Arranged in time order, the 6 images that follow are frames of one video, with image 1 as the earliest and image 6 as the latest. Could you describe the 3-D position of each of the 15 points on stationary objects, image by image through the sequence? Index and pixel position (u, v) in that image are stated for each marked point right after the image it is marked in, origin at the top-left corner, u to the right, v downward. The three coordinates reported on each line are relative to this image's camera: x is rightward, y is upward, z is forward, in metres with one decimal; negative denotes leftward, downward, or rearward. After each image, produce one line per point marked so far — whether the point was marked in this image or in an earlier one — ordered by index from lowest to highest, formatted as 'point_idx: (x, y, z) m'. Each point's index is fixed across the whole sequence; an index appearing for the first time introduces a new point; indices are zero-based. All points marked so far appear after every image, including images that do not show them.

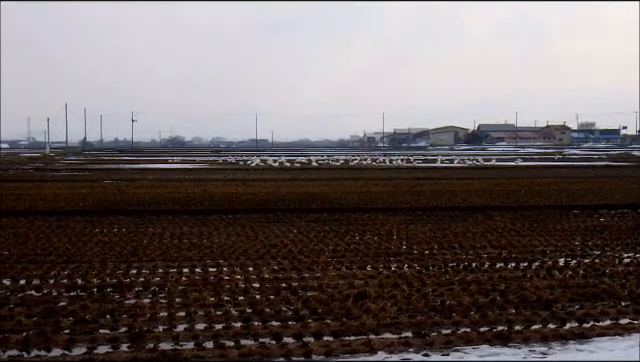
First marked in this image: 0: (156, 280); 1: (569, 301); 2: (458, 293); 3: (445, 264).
0: (-2.3, -1.4, +10.0) m
1: (+3.2, -1.5, +9.1) m
2: (+1.8, -1.5, +9.4) m
3: (+1.8, -1.2, +10.5) m
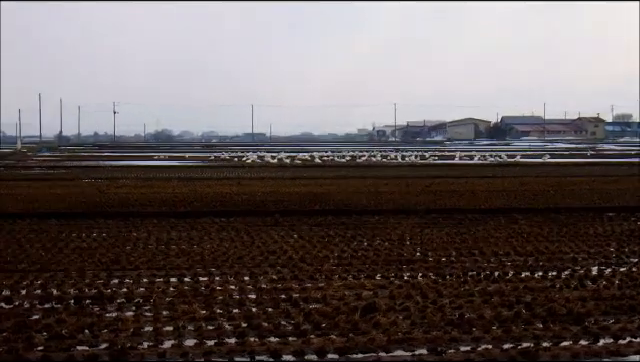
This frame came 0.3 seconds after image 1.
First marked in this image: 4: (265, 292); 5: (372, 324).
0: (-2.3, -1.3, +9.0) m
1: (+3.2, -1.5, +8.2) m
2: (+1.9, -1.5, +8.4) m
3: (+1.9, -1.2, +9.6) m
4: (-0.7, -1.4, +8.9) m
5: (+0.6, -1.6, +8.1) m
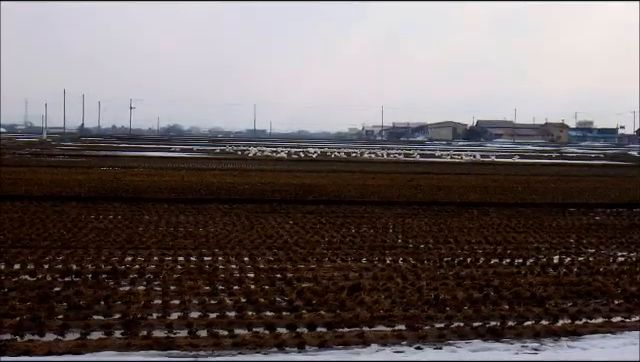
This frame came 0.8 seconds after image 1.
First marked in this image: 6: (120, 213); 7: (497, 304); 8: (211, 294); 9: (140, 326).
0: (-2.4, -1.2, +10.0) m
1: (+3.1, -1.5, +9.2) m
2: (+1.7, -1.4, +9.5) m
3: (+1.8, -1.1, +10.6) m
4: (-0.8, -1.2, +9.9) m
5: (+0.5, -1.5, +9.1) m
6: (-3.7, -0.5, +13.1) m
7: (+2.2, -1.6, +9.0) m
8: (-1.4, -1.4, +9.2) m
9: (-2.1, -1.7, +8.2) m
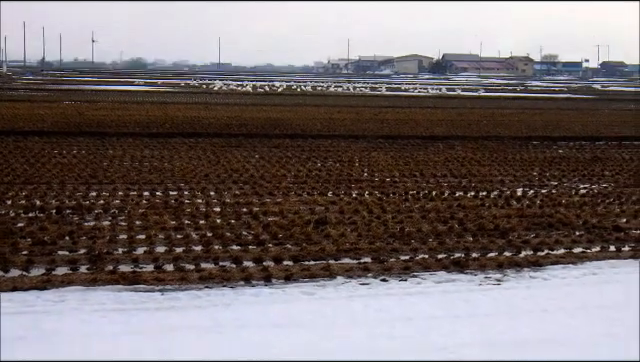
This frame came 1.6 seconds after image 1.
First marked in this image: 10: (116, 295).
0: (-2.8, -0.3, +9.9) m
1: (+2.7, -0.6, +9.3) m
2: (+1.3, -0.5, +9.5) m
3: (+1.3, -0.2, +10.6) m
4: (-1.3, -0.4, +9.9) m
5: (0.0, -0.7, +9.1) m
6: (-4.3, +0.5, +13.0) m
7: (+1.8, -0.7, +9.1) m
8: (-1.8, -0.6, +9.2) m
9: (-2.5, -0.9, +8.2) m
10: (-2.0, -1.1, +7.1) m
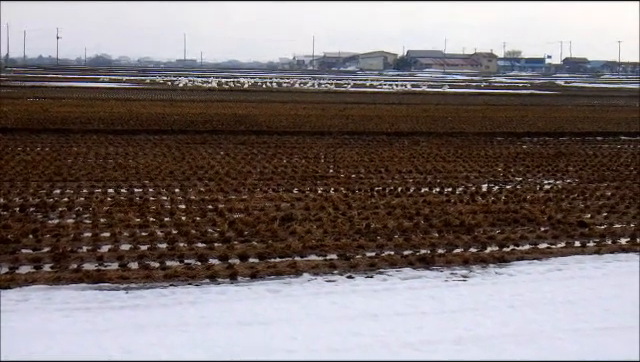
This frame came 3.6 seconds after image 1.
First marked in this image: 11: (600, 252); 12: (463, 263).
0: (-3.3, -0.3, +9.8) m
1: (+2.2, -0.6, +9.3) m
2: (+0.9, -0.5, +9.5) m
3: (+0.8, -0.2, +10.6) m
4: (-1.7, -0.3, +9.9) m
5: (-0.4, -0.6, +9.1) m
6: (-4.8, +0.5, +12.9) m
7: (+1.4, -0.7, +9.1) m
8: (-2.3, -0.6, +9.1) m
9: (-2.9, -0.8, +8.1) m
10: (-2.4, -1.1, +7.1) m
11: (+3.3, -0.8, +8.4) m
12: (+1.6, -0.9, +8.3) m
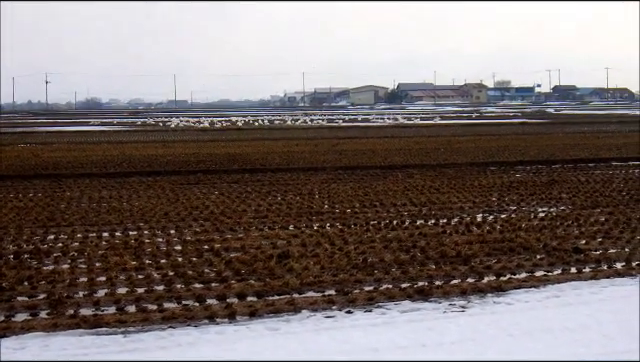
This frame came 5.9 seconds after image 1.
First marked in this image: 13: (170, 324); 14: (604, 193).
0: (-3.3, -0.9, +9.8) m
1: (+2.2, -1.0, +9.4) m
2: (+0.8, -0.9, +9.5) m
3: (+0.7, -0.6, +10.7) m
4: (-1.8, -0.9, +9.8) m
5: (-0.4, -1.1, +9.1) m
6: (-4.9, -0.2, +12.8) m
7: (+1.3, -1.1, +9.2) m
8: (-2.3, -1.1, +9.1) m
9: (-2.9, -1.4, +8.1) m
10: (-2.4, -1.6, +7.0) m
11: (+3.3, -1.2, +8.5) m
12: (+1.6, -1.3, +8.3) m
13: (-1.6, -1.5, +7.6) m
14: (+4.9, -0.1, +12.3) m
